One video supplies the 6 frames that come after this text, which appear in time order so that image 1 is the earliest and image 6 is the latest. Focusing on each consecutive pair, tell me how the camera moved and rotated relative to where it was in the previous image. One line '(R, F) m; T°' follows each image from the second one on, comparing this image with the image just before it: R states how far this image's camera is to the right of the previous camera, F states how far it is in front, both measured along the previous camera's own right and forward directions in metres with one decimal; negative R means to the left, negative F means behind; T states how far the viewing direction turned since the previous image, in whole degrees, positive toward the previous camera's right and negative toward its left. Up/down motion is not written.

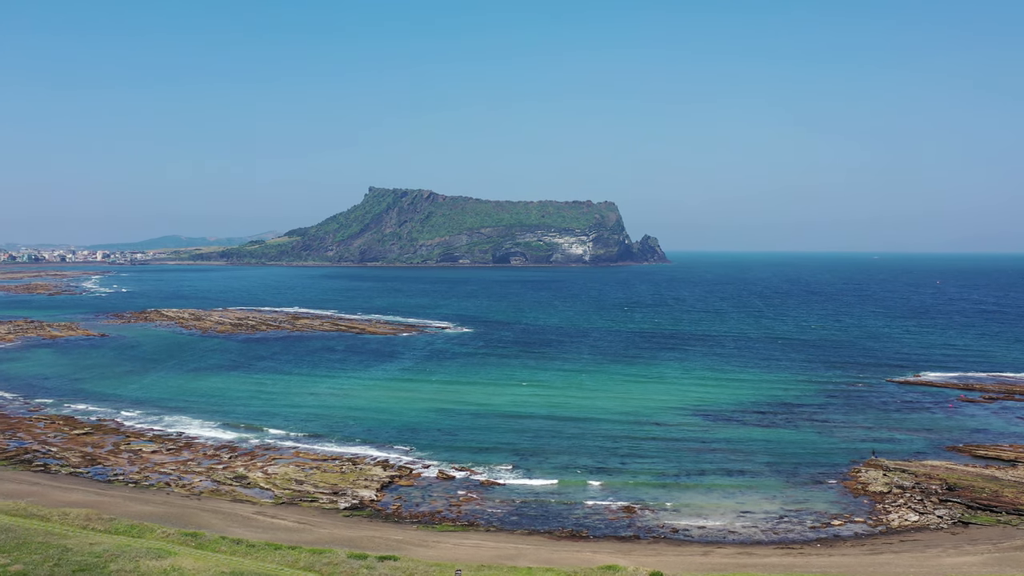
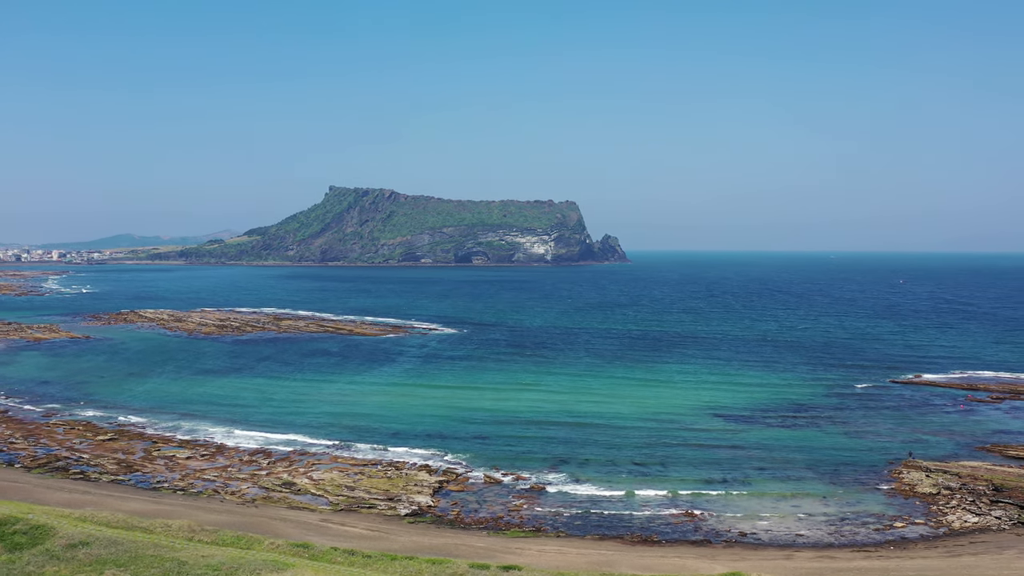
(-2.9, -0.1) m; +2°
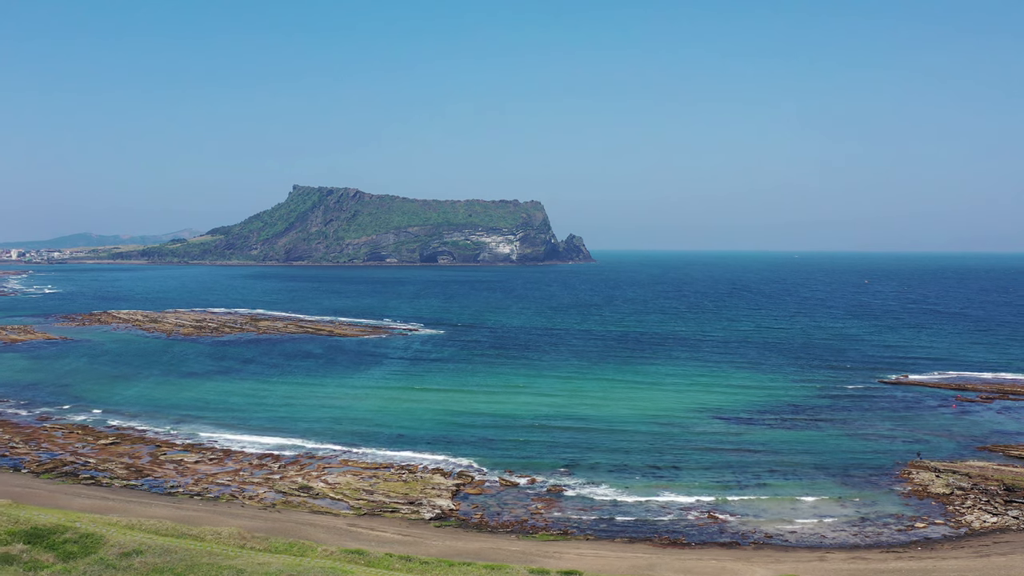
(-1.7, -0.1) m; +2°
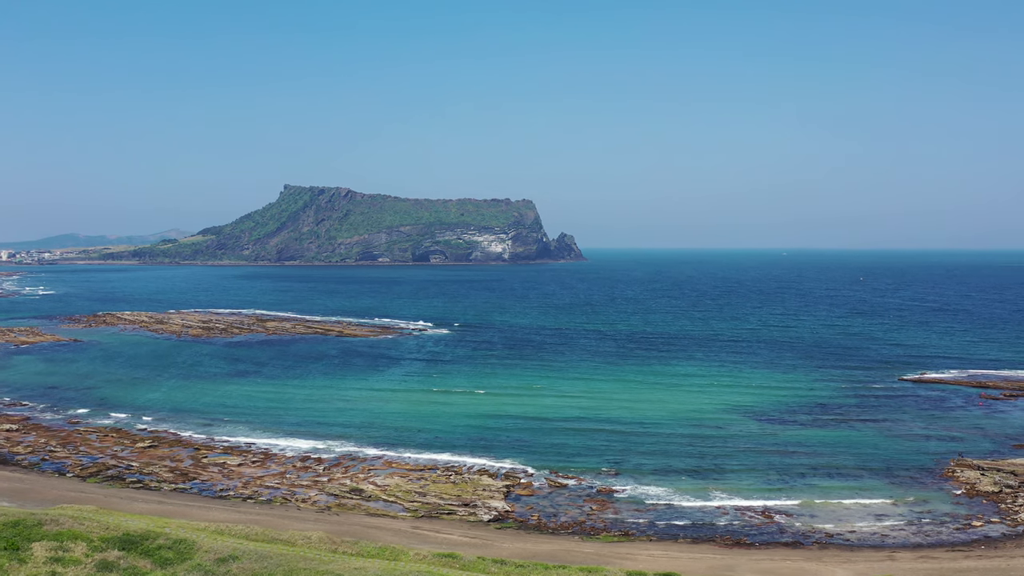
(-1.9, 0.0) m; 0°
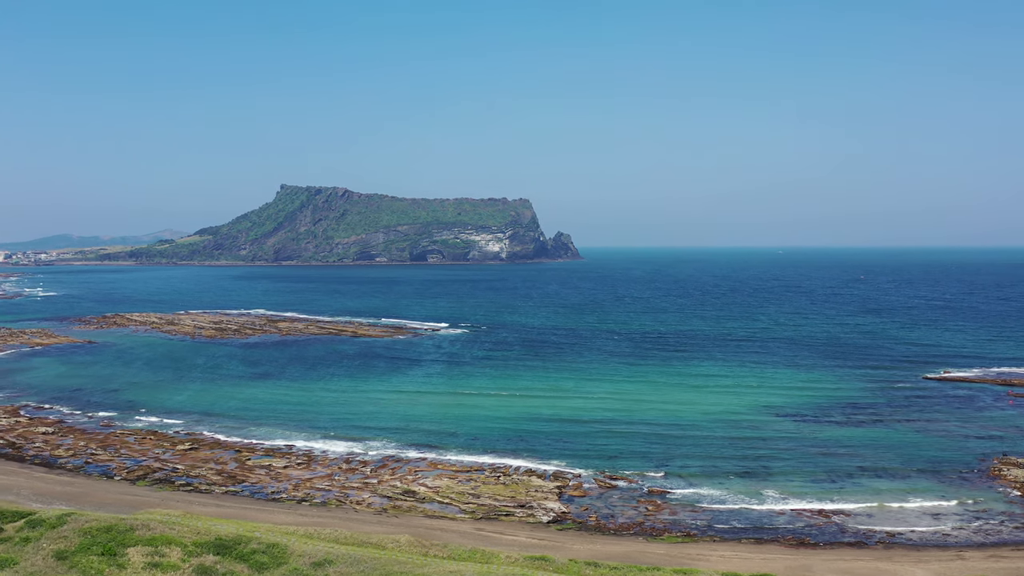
(-1.8, 0.0) m; 0°
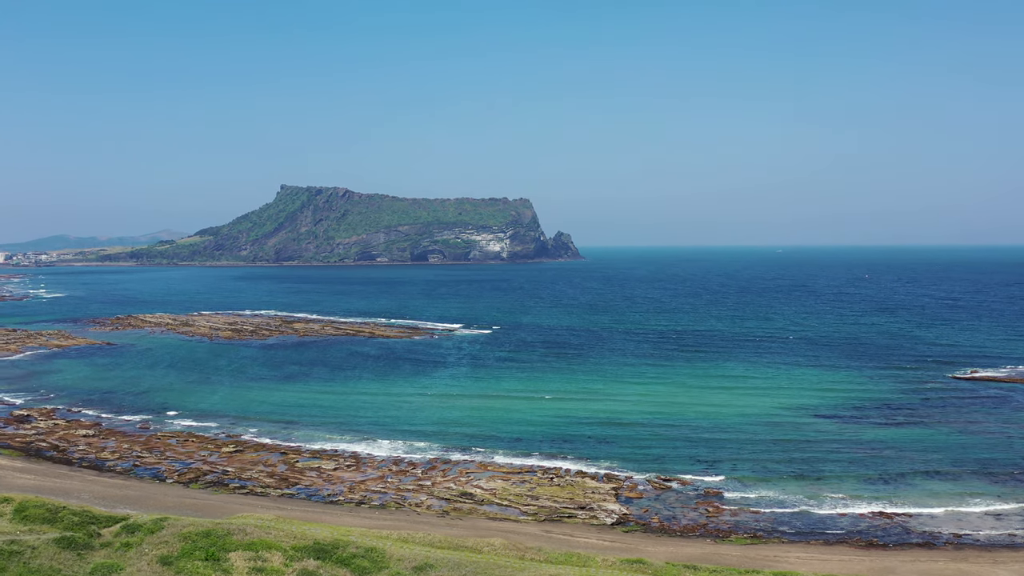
(-1.9, 0.0) m; -1°
